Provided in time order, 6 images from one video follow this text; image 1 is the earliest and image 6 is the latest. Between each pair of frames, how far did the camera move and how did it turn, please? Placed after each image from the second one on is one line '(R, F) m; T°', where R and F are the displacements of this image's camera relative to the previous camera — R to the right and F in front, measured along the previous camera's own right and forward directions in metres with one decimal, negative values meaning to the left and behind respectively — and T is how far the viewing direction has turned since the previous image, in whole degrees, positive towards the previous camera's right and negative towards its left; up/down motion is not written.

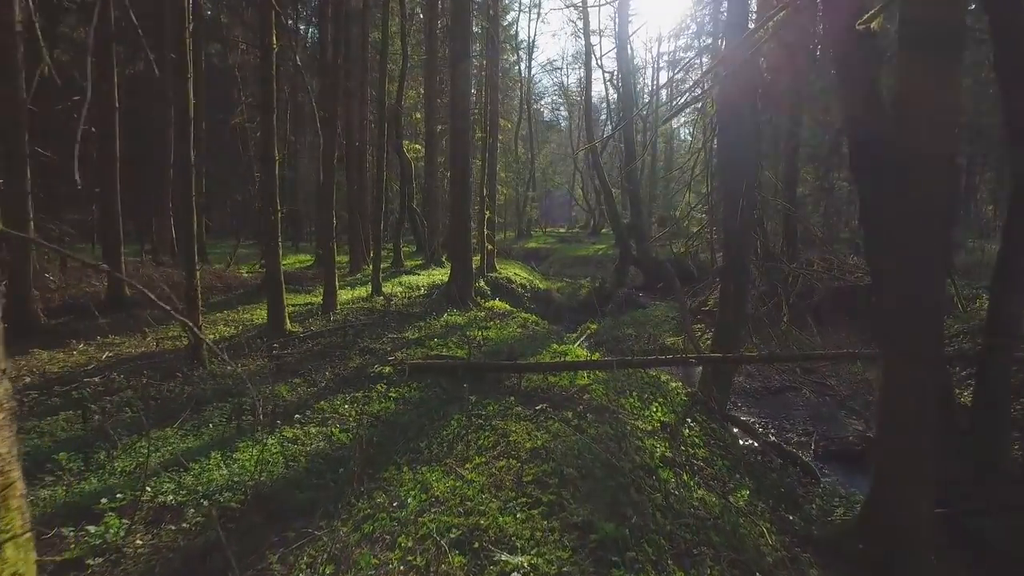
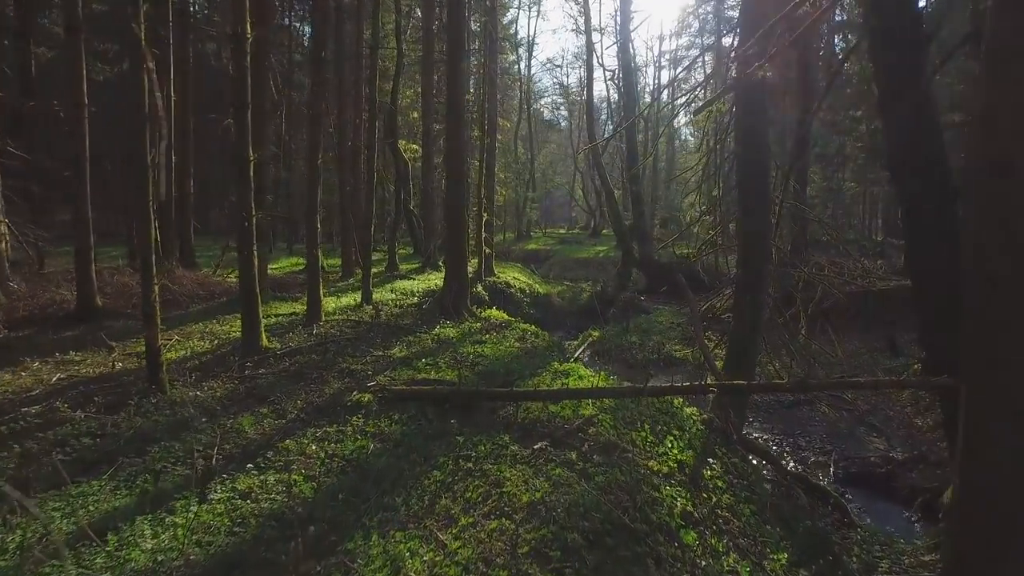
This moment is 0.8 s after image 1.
(+0.1, +0.8) m; 0°
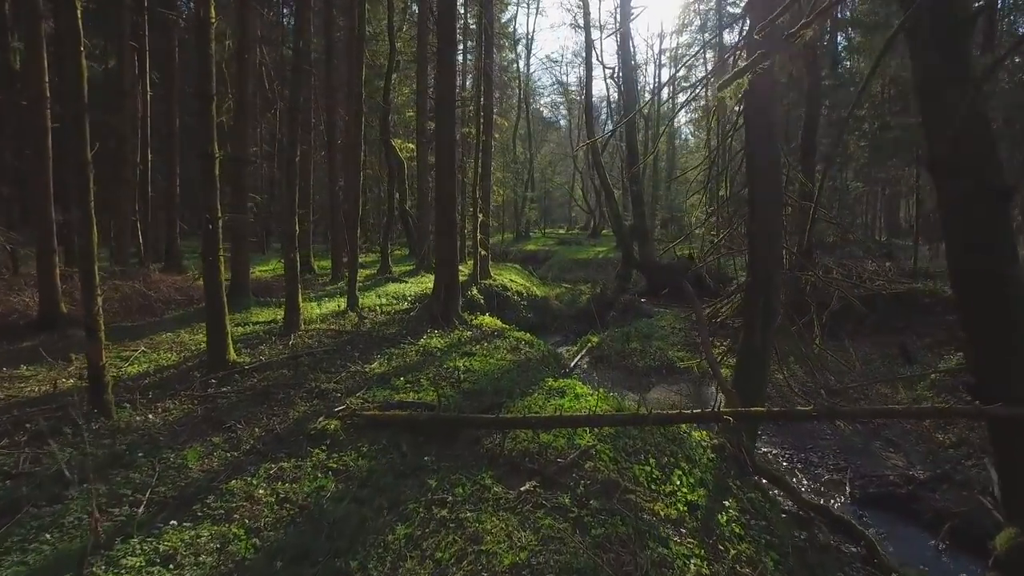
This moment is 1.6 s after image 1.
(+0.2, +0.8) m; 0°
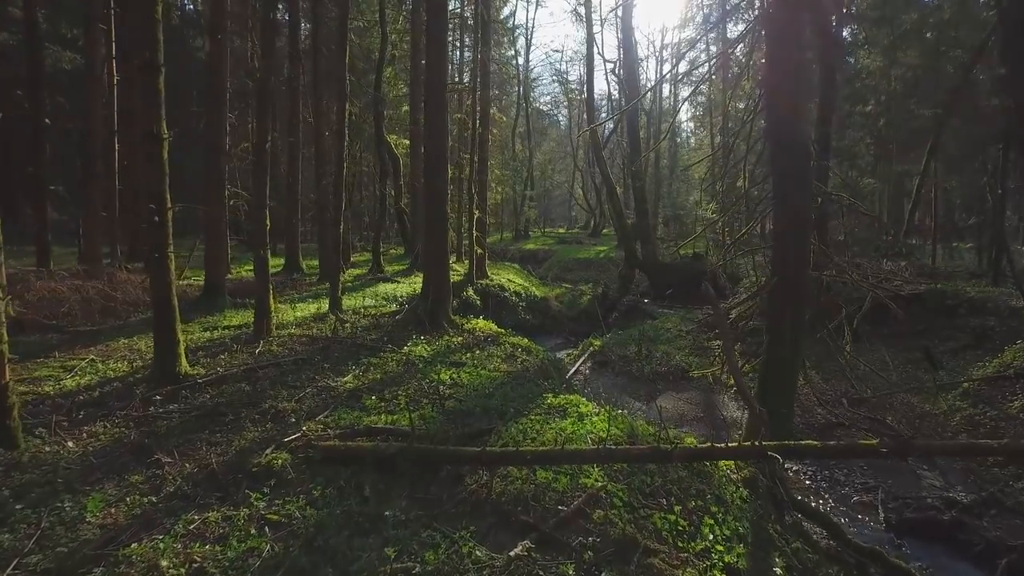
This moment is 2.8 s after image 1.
(+0.1, +1.1) m; 0°
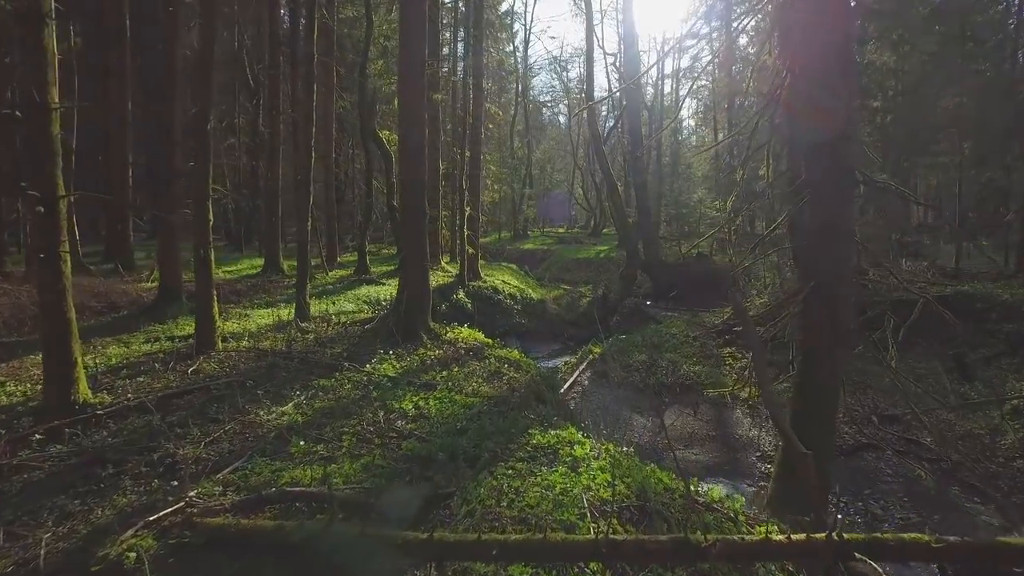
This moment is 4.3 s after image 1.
(+0.3, +1.4) m; 0°
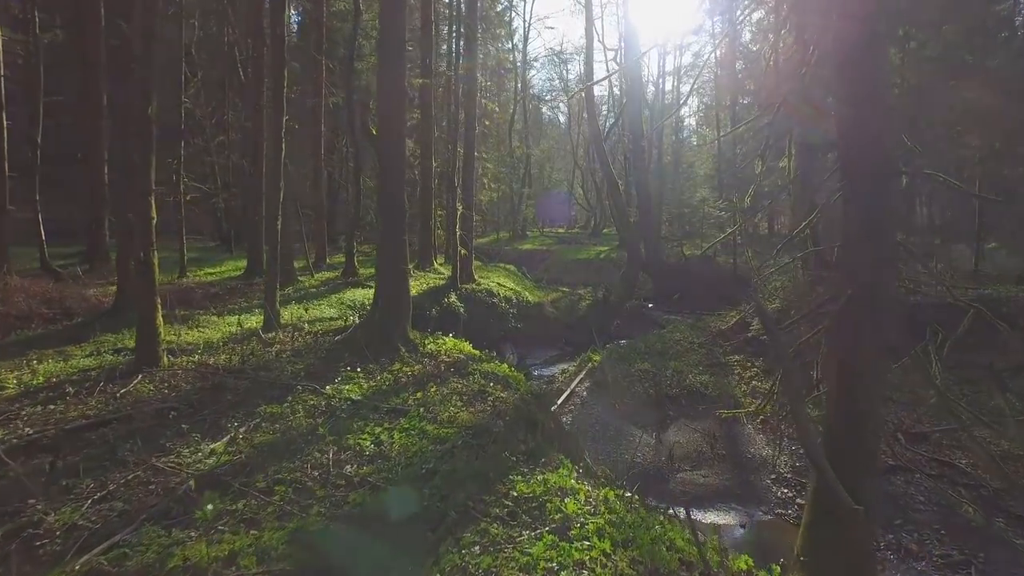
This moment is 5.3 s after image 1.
(+0.2, +1.0) m; 0°
